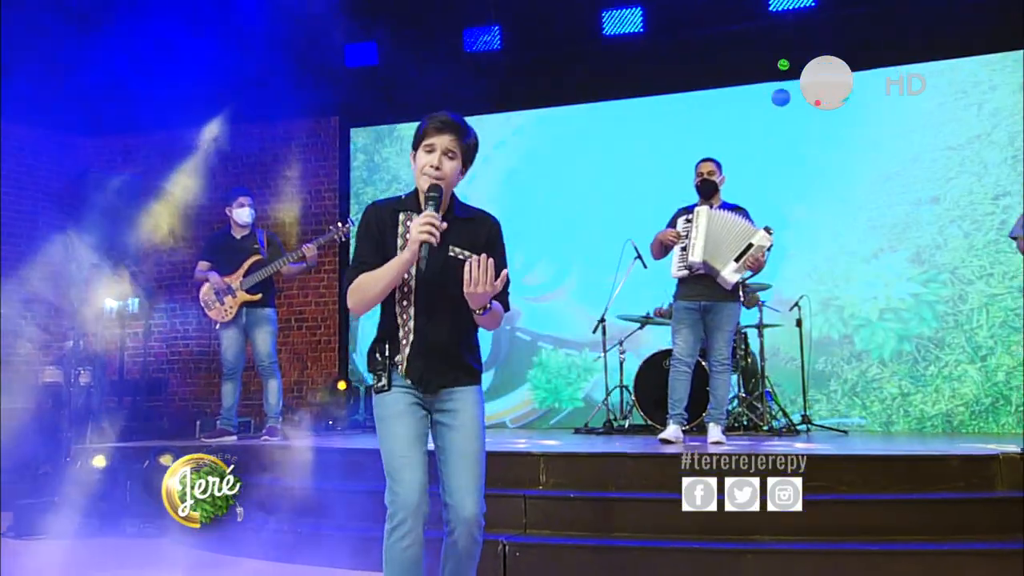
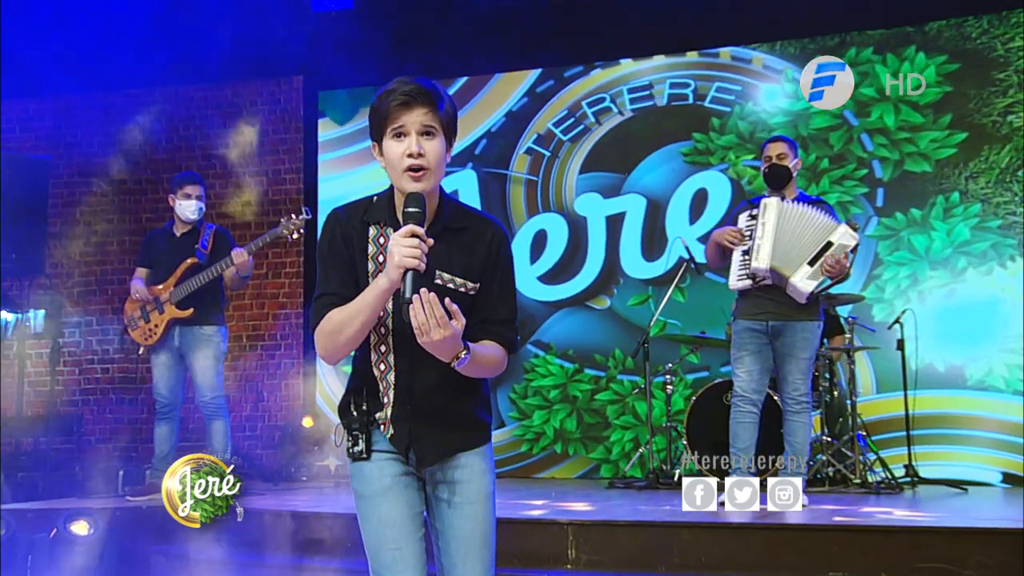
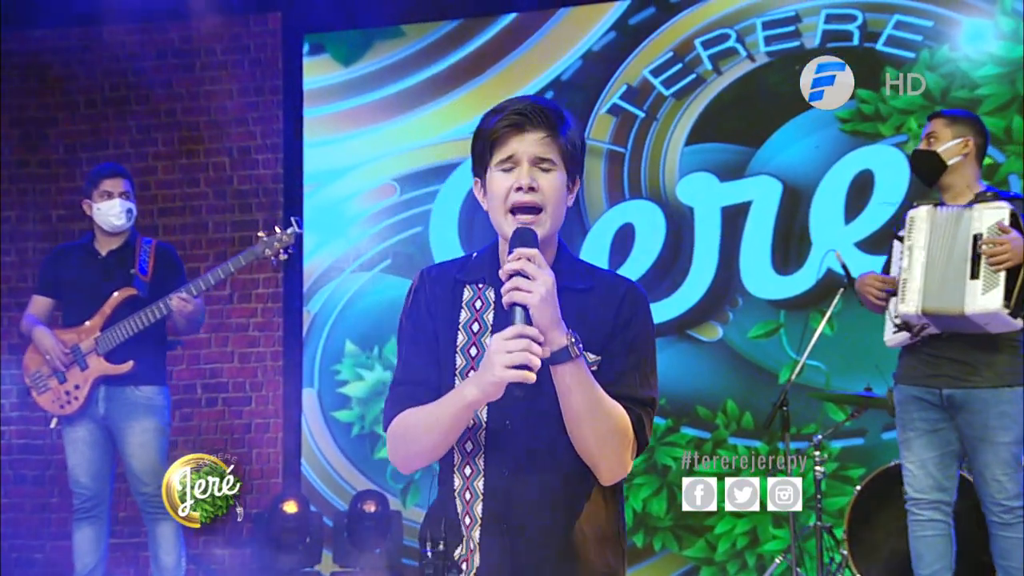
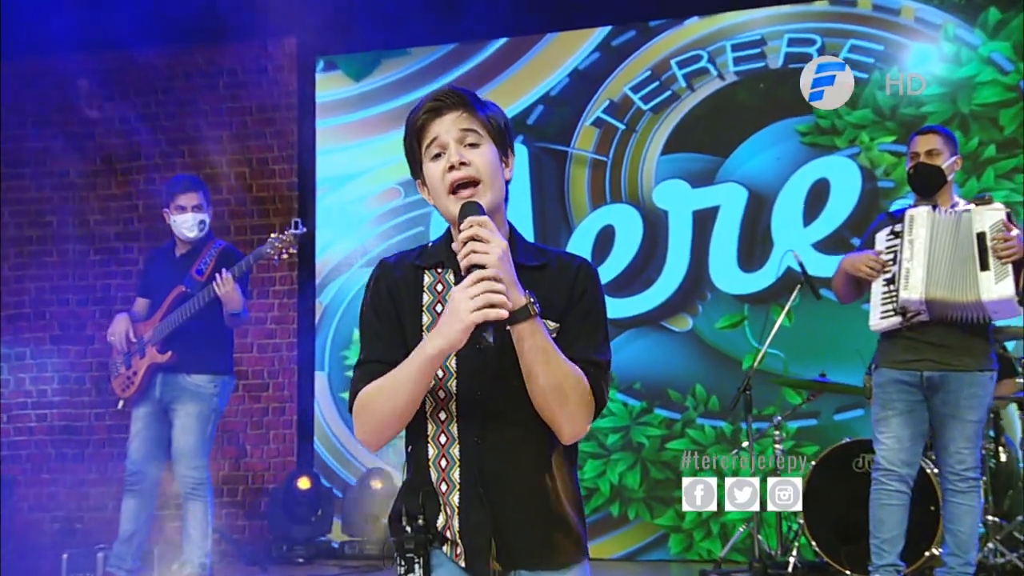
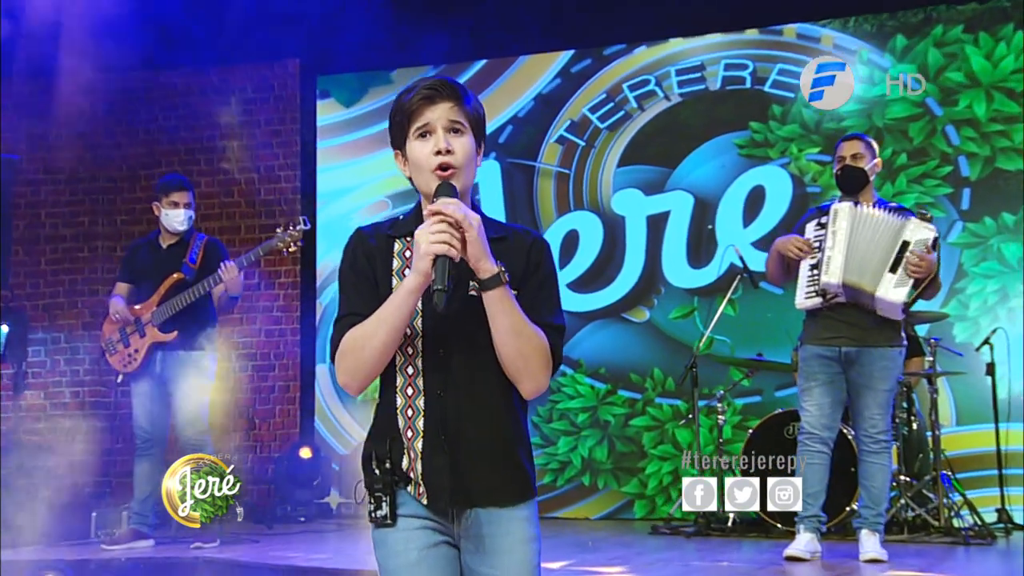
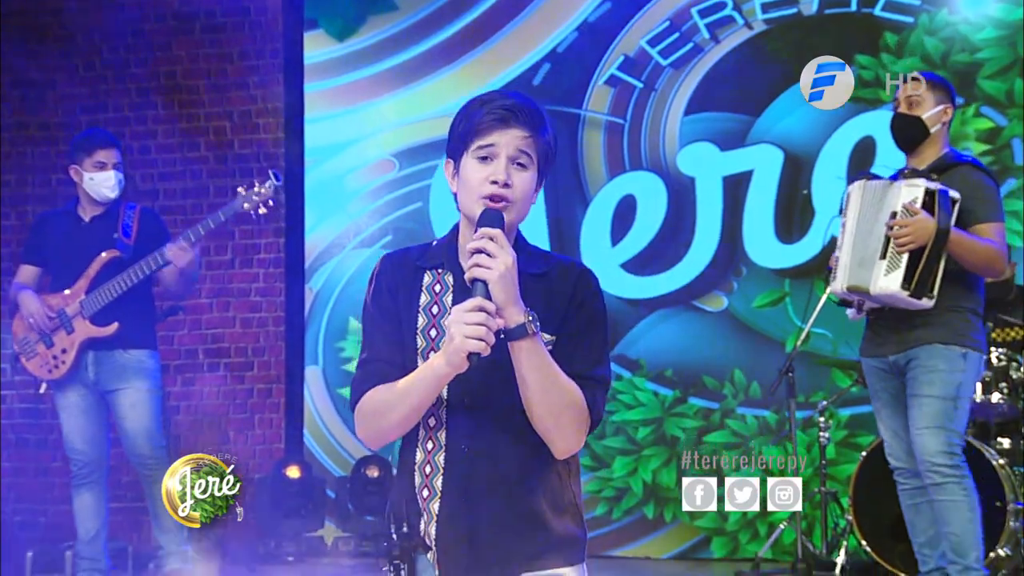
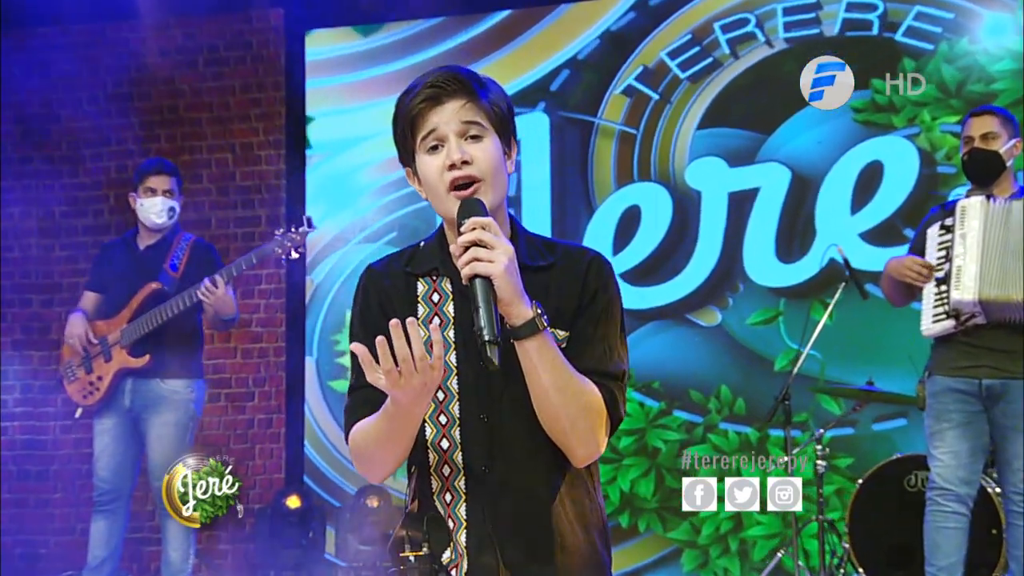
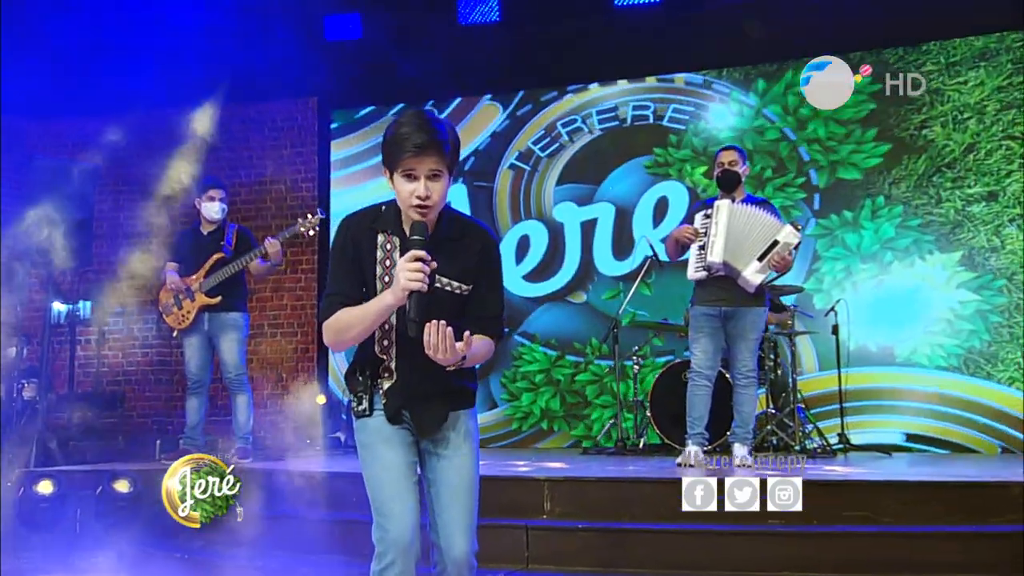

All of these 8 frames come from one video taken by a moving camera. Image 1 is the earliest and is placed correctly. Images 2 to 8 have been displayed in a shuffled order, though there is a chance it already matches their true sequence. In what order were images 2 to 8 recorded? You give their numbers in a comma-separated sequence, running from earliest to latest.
8, 2, 5, 4, 7, 3, 6
